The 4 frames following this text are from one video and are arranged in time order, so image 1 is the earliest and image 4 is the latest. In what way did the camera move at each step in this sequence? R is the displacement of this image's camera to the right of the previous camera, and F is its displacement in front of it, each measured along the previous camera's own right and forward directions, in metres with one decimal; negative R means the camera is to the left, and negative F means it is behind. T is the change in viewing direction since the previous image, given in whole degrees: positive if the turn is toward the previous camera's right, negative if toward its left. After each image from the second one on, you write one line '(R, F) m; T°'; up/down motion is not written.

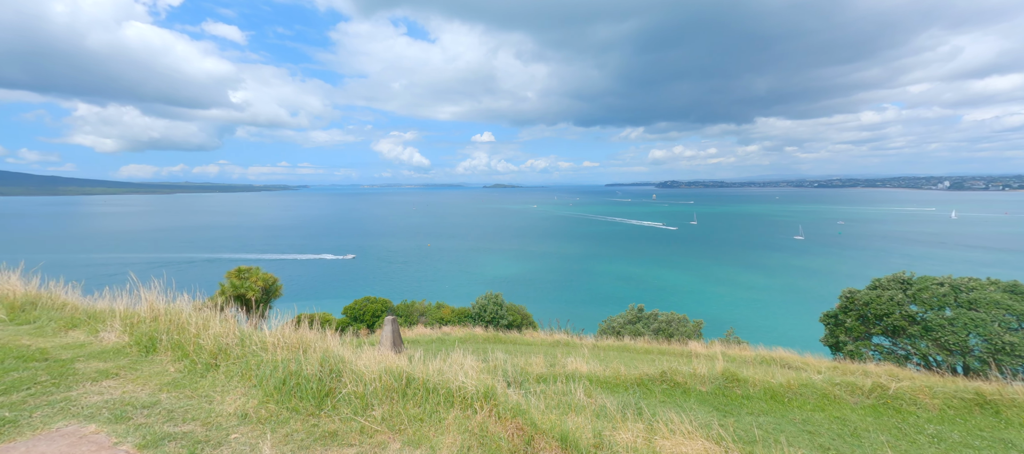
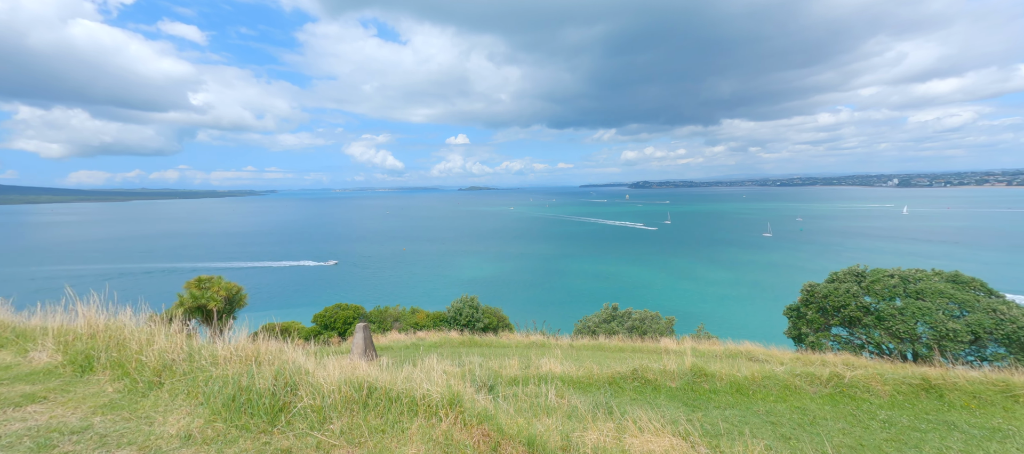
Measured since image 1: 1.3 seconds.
(+0.1, 0.0) m; +4°
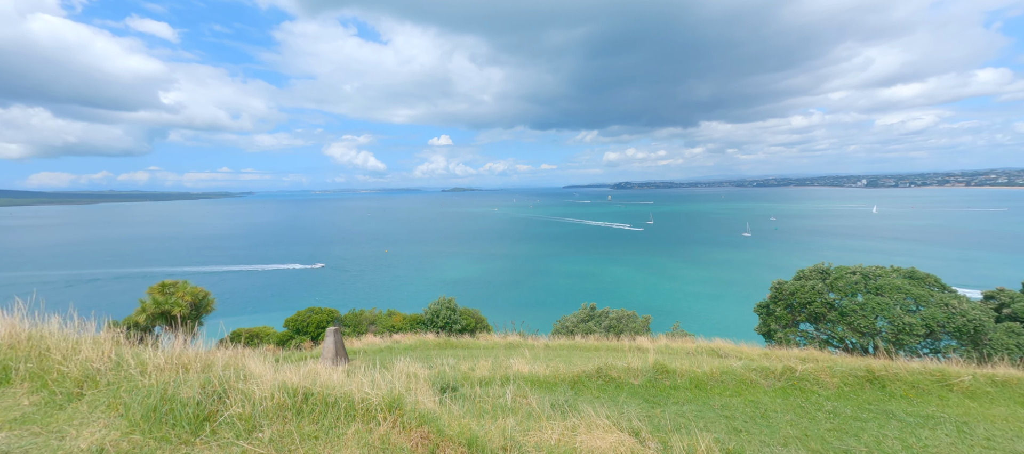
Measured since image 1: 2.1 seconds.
(+0.4, -0.1) m; +3°
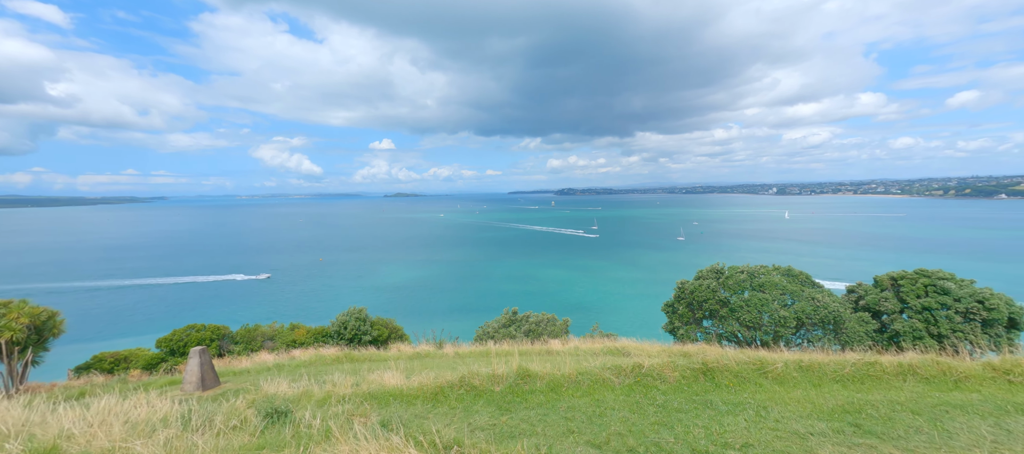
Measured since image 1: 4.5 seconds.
(+1.8, 0.0) m; +9°
